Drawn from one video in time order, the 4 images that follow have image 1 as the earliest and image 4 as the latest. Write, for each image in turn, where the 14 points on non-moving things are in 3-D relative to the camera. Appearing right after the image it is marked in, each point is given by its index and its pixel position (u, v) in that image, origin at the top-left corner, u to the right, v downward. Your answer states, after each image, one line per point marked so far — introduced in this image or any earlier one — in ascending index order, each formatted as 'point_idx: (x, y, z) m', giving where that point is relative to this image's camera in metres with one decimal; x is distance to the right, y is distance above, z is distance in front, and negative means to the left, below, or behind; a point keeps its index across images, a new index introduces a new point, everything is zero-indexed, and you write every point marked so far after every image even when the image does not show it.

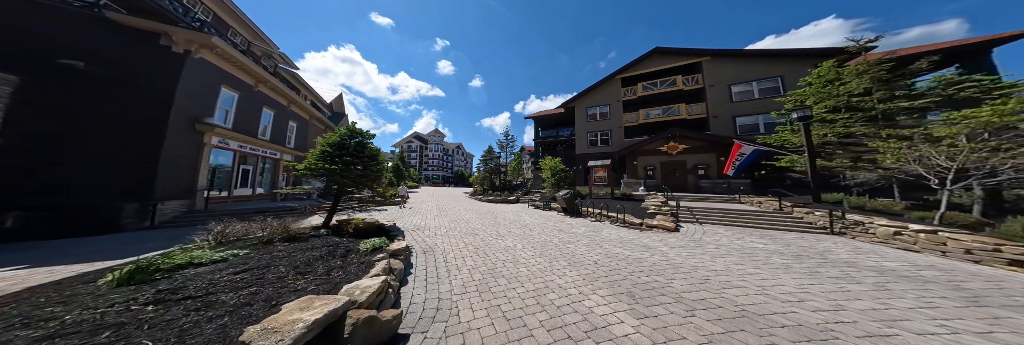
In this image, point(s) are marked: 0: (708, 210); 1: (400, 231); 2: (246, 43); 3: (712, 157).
0: (+7.0, -1.3, +6.8) m
1: (-3.0, -1.6, +5.0) m
2: (-25.5, +12.2, +18.2) m
3: (+11.6, +0.9, +11.0) m
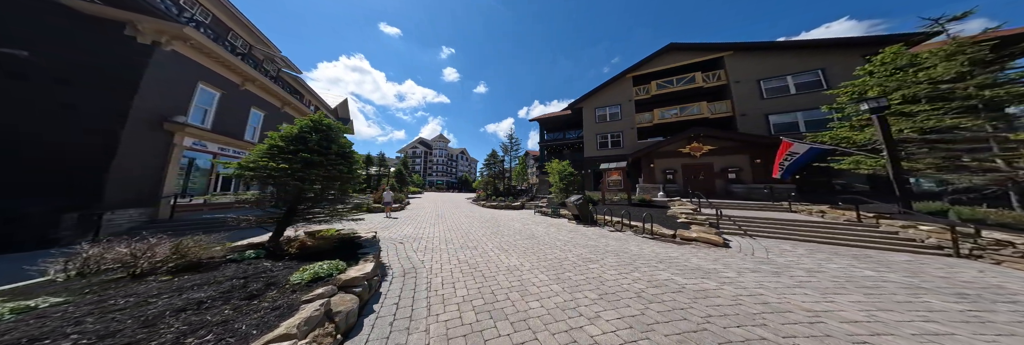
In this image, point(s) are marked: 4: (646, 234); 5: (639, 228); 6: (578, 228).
0: (+7.2, -1.4, +5.5) m
1: (-2.8, -1.6, +4.0) m
2: (-25.1, +11.9, +18.0) m
3: (+11.9, +0.7, +9.7) m
4: (+4.2, -1.9, +5.9) m
5: (+4.2, -1.8, +6.3) m
6: (+2.6, -2.2, +7.5) m
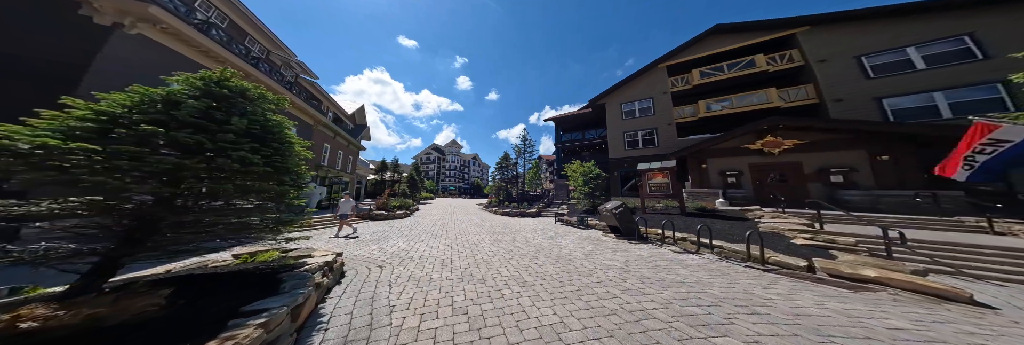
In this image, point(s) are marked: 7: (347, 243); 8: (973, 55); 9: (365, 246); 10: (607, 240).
0: (+7.7, -1.3, +3.2) m
1: (-2.4, -1.3, +2.2) m
2: (-23.7, +11.8, +18.1) m
3: (+12.6, +0.6, +7.1) m
4: (+4.7, -1.8, +3.7) m
5: (+4.8, -1.7, +4.2) m
6: (+3.2, -2.1, +5.4) m
7: (-5.5, -2.5, +6.3) m
8: (+17.4, +4.6, +7.2) m
9: (-4.7, -2.5, +6.1) m
10: (+3.1, -2.2, +6.2) m
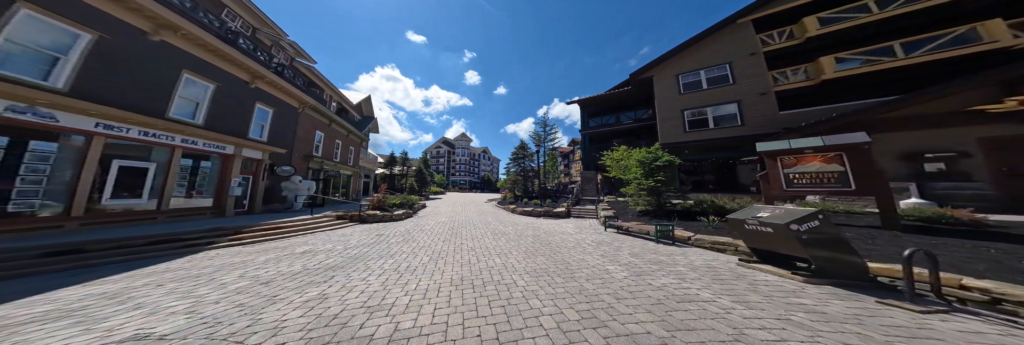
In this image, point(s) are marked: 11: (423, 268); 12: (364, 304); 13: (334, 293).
0: (+8.7, -0.9, -0.4) m
1: (-1.4, -0.9, -0.9) m
2: (-21.9, +12.6, +15.6) m
3: (+13.9, +1.1, +3.3) m
4: (+5.8, -1.4, +0.3) m
5: (+5.9, -1.3, +0.7) m
6: (+4.4, -1.6, +2.0) m
7: (-4.3, -2.0, +3.3) m
8: (+18.6, +5.0, +3.1) m
9: (-3.5, -2.0, +3.0) m
10: (+4.3, -1.7, +2.8) m
11: (-2.3, -2.2, +4.9) m
12: (-2.5, -2.0, +3.2) m
13: (-3.3, -2.0, +3.5) m
